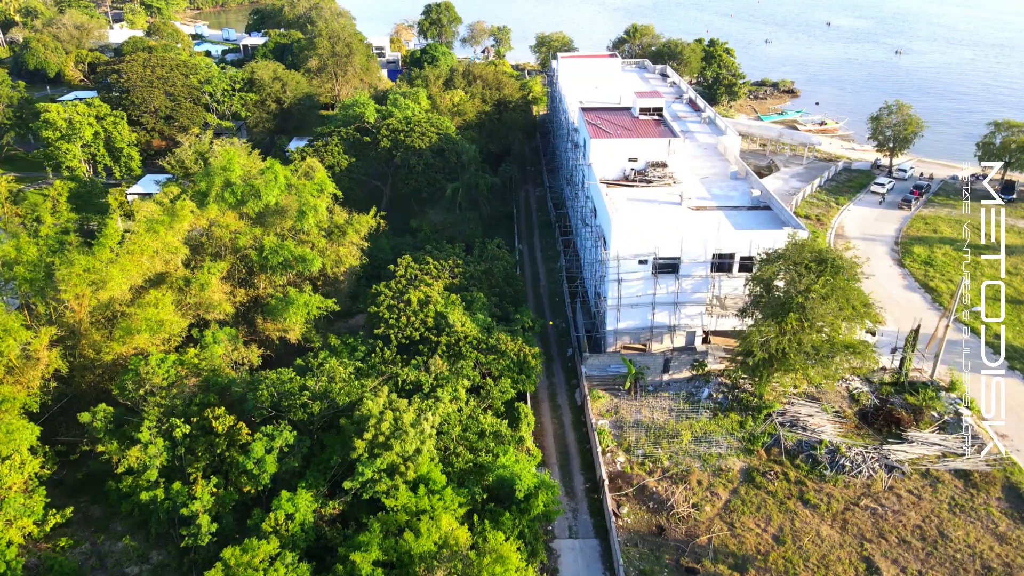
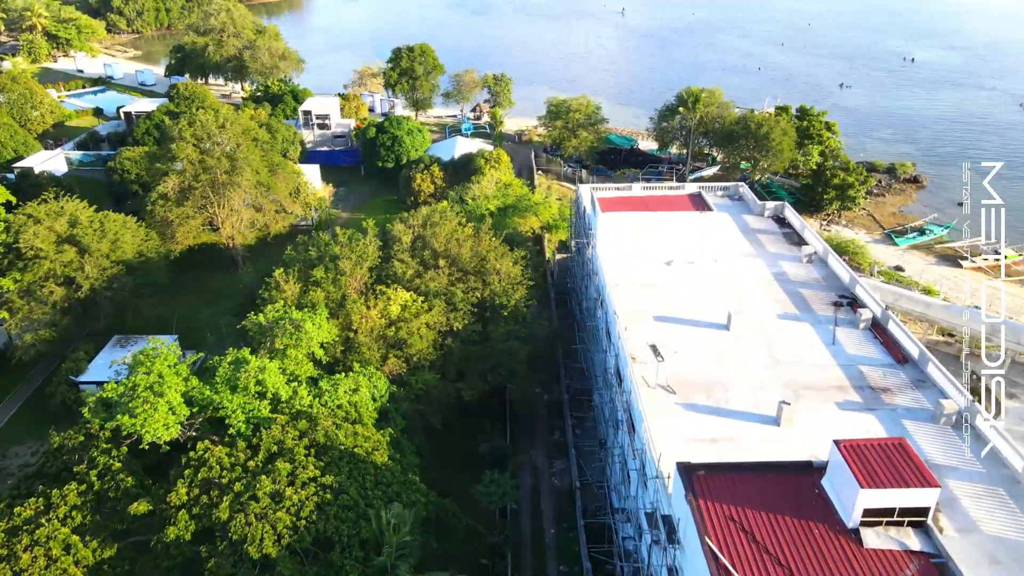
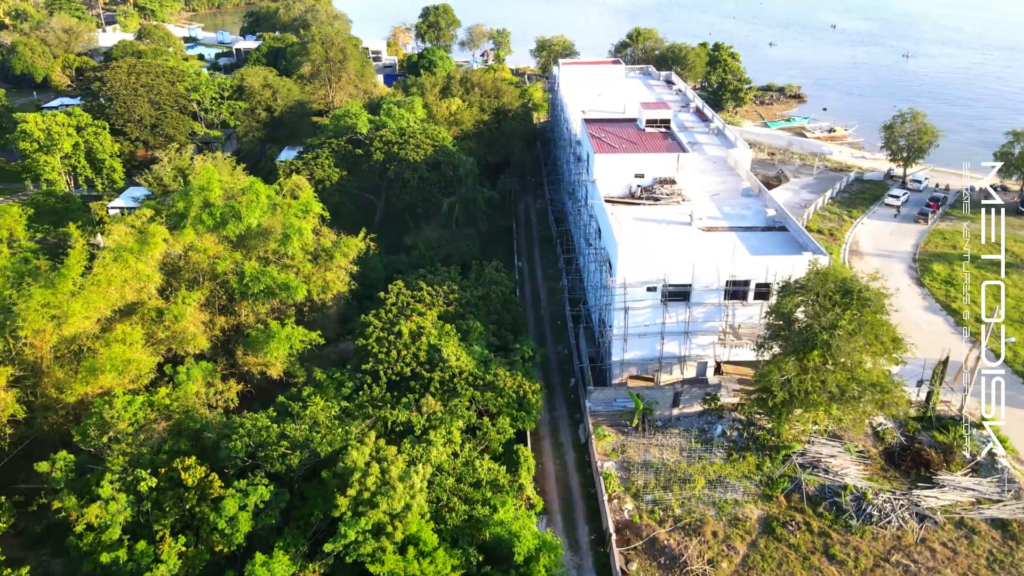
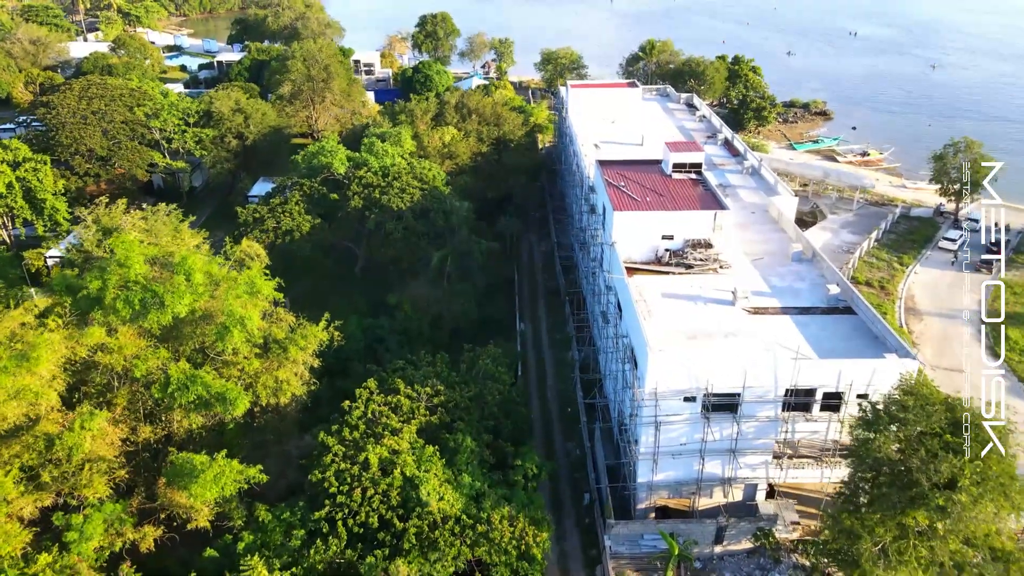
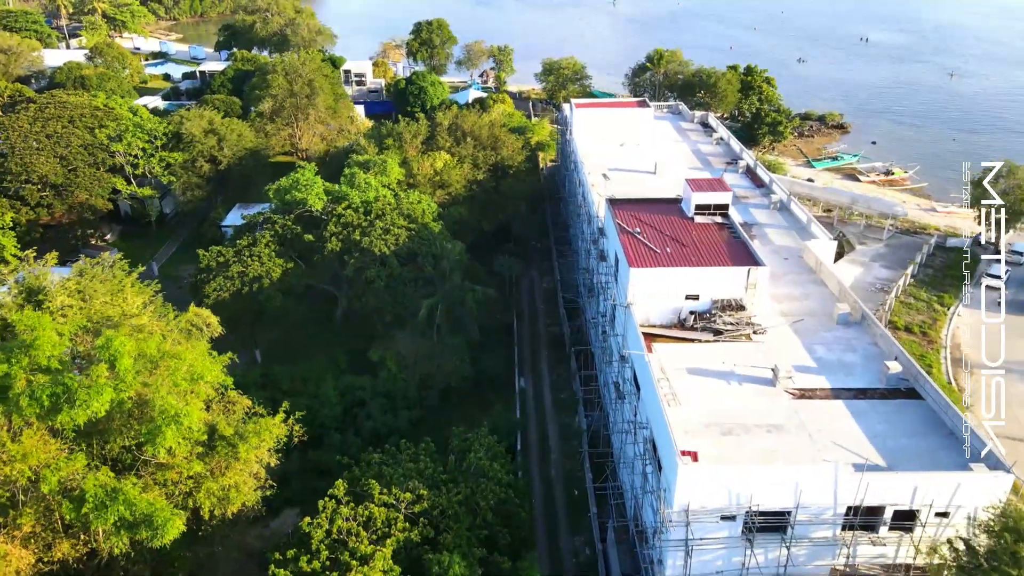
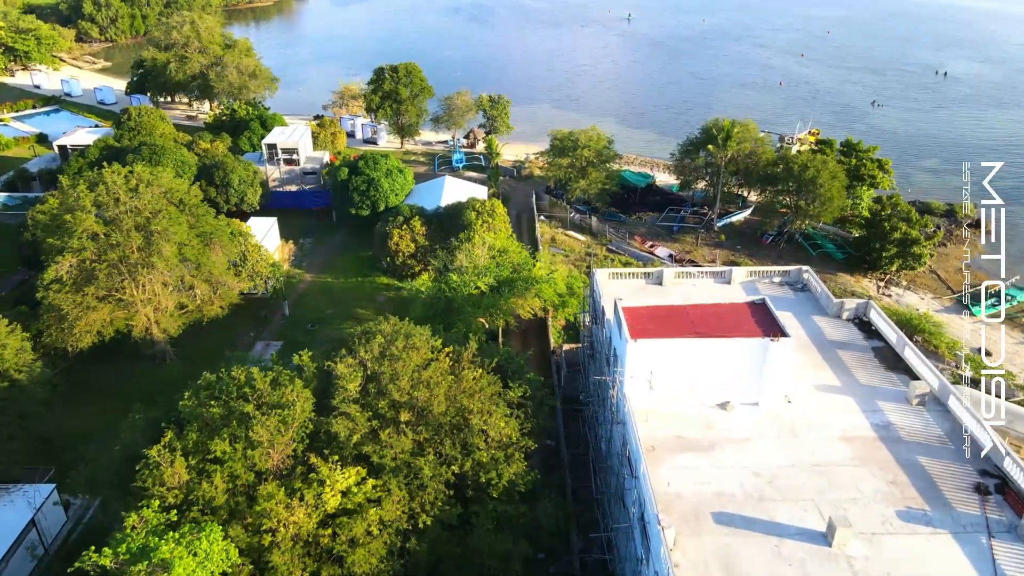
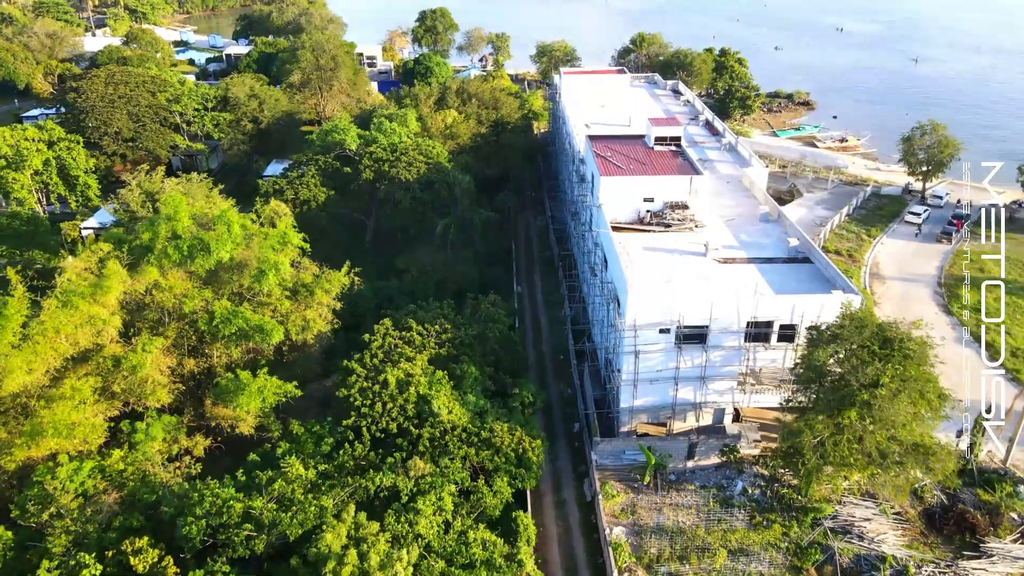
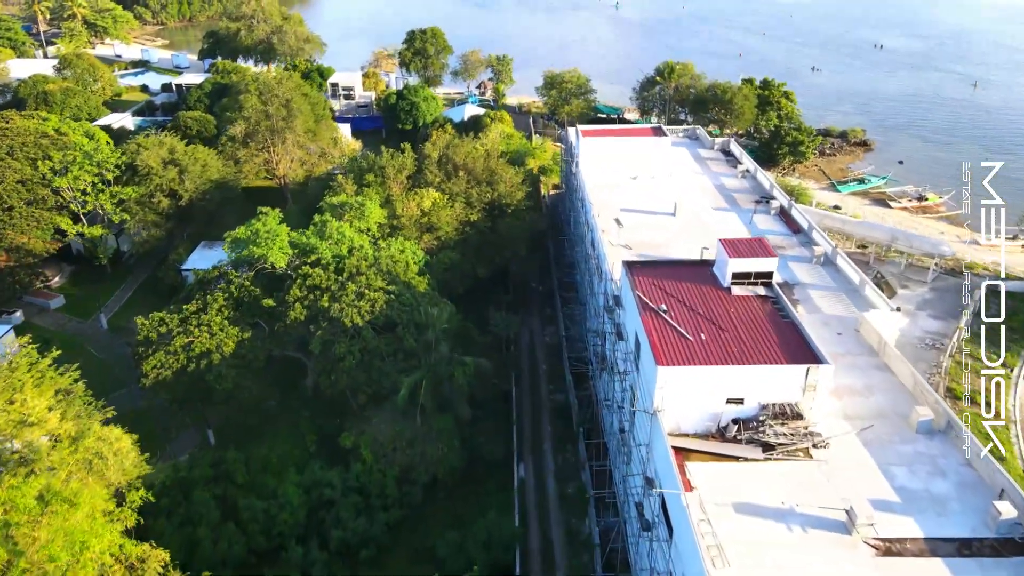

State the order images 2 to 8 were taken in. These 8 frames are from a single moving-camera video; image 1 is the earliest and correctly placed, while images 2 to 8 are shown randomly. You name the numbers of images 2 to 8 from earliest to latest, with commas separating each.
3, 7, 4, 5, 8, 2, 6
